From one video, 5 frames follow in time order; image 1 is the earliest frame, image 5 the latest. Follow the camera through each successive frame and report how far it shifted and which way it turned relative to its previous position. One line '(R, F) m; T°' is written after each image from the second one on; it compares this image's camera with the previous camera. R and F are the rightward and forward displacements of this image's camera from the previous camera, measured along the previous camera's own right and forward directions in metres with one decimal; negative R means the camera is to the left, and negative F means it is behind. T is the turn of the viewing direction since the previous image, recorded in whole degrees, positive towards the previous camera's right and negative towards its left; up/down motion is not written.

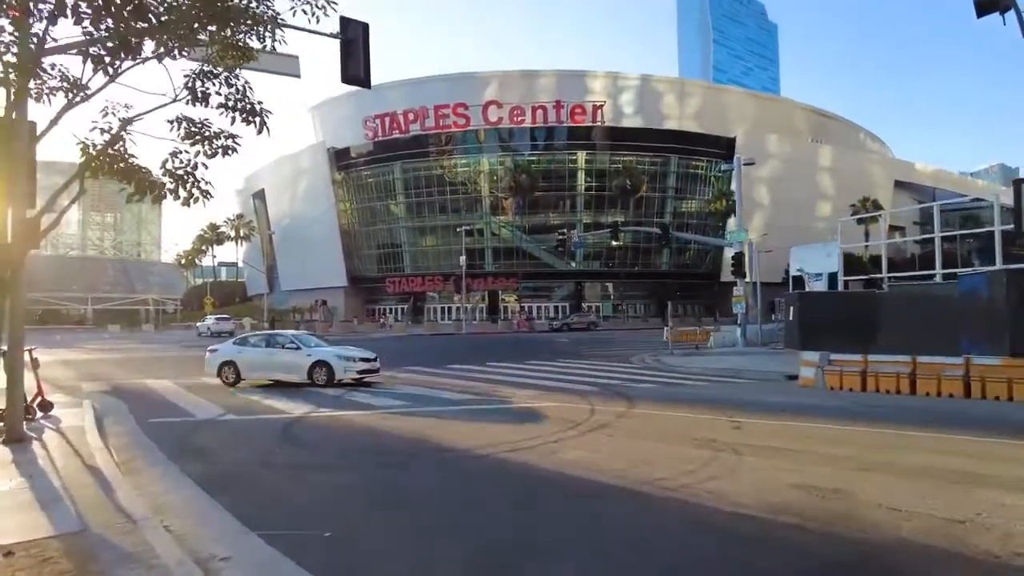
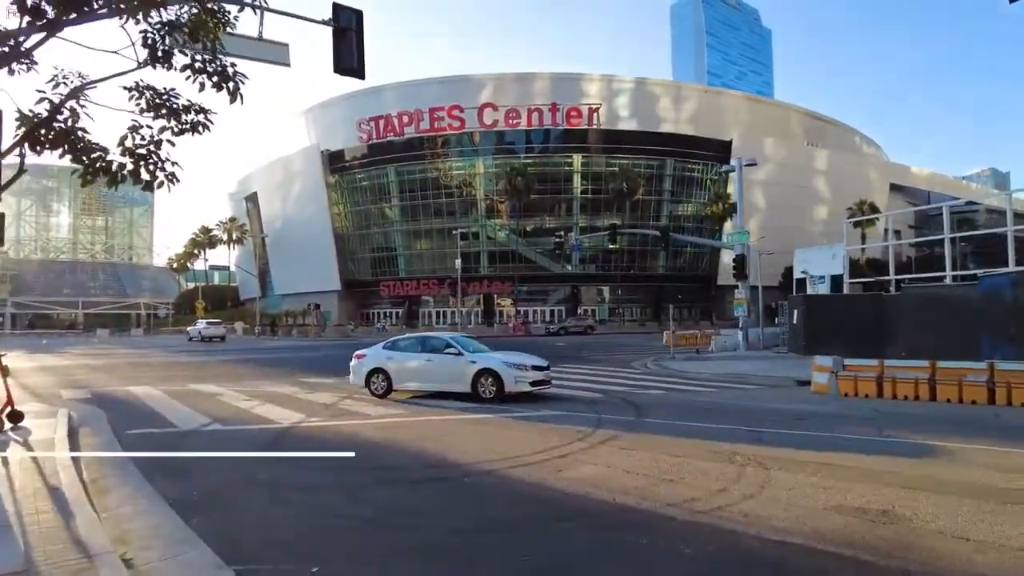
(-0.1, +0.7) m; 0°
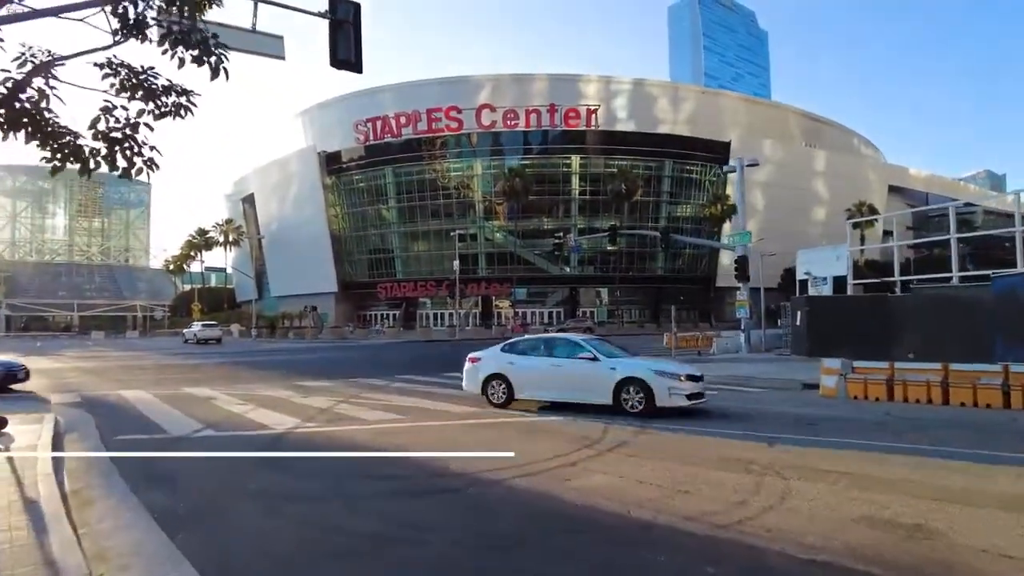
(-0.1, +0.4) m; 0°
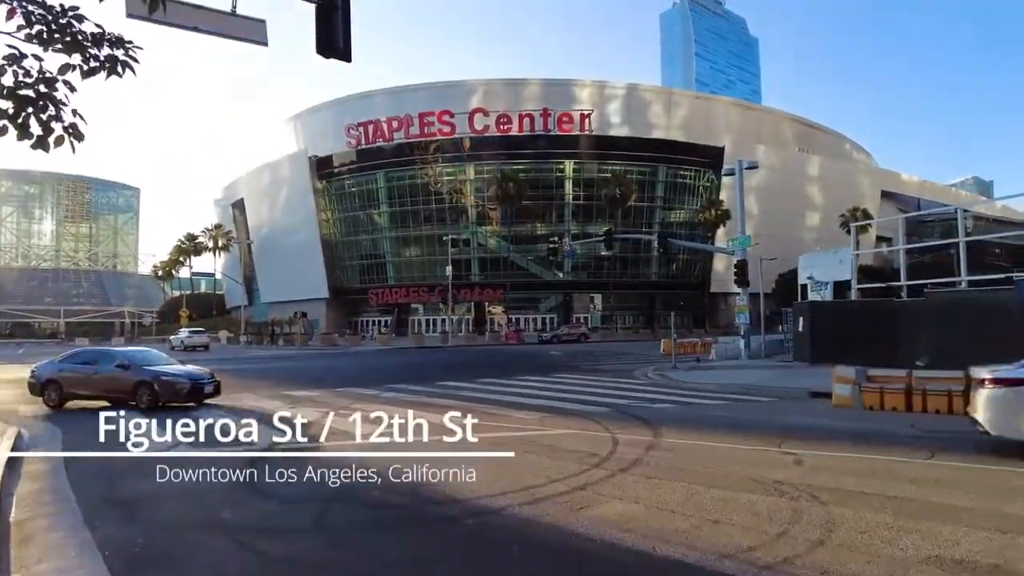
(-0.1, +0.8) m; +1°
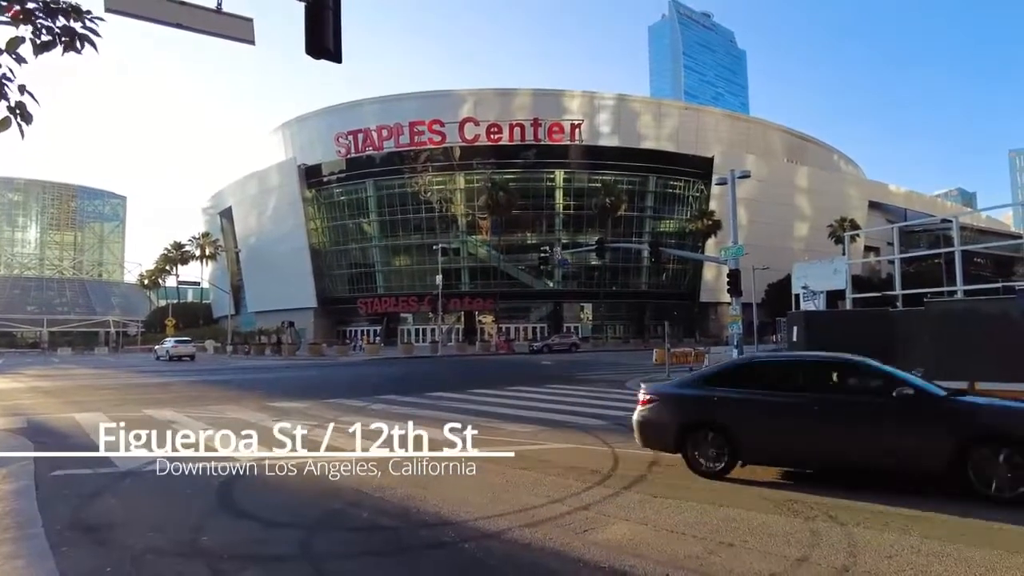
(-0.1, +0.4) m; +1°
